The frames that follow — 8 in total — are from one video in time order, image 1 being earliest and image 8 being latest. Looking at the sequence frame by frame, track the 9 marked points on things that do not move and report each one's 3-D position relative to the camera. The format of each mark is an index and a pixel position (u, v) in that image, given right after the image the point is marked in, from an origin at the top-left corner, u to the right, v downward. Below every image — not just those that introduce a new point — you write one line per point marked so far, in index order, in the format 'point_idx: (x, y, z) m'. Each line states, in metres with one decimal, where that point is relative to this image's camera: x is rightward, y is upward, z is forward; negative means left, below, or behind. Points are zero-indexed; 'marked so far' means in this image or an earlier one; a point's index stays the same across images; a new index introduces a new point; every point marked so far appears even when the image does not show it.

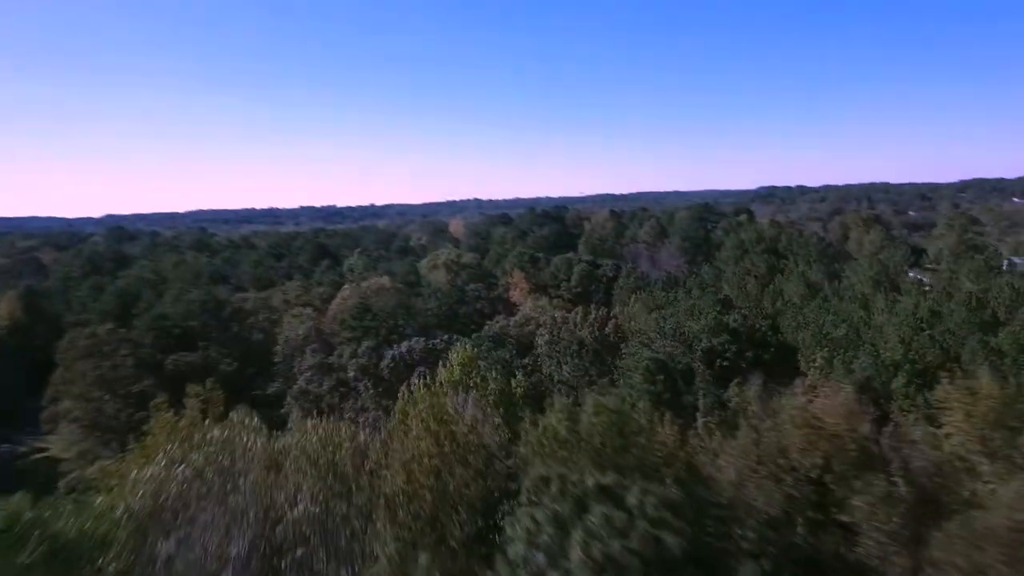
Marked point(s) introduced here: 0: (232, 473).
0: (-4.8, -3.3, +10.8) m
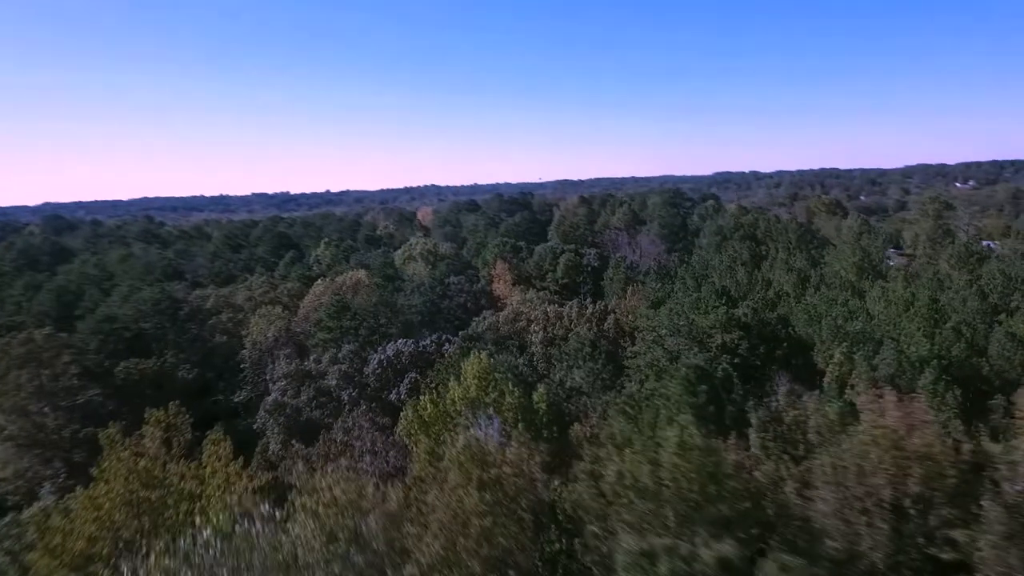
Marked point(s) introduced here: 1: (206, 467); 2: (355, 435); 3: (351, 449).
0: (-3.9, -3.5, +8.2) m
1: (-6.5, -3.8, +13.4) m
2: (-4.2, -4.0, +17.0) m
3: (-4.0, -4.1, +15.8) m
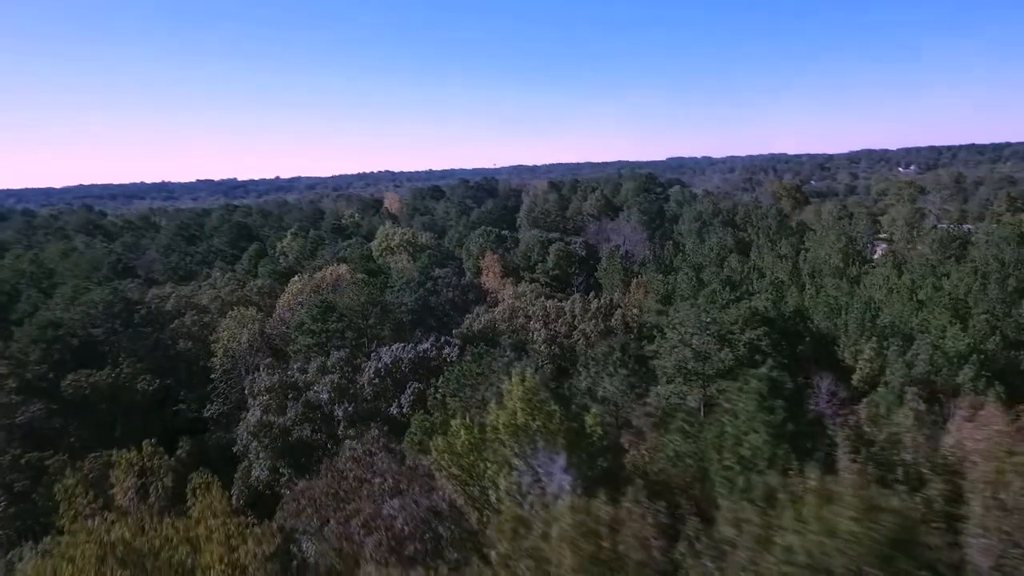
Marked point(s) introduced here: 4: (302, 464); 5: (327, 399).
0: (-2.3, -3.8, +5.7) m
1: (-5.4, -4.0, +10.7) m
2: (-3.3, -4.1, +14.5) m
3: (-3.0, -4.2, +13.3) m
4: (-6.3, -5.3, +18.8) m
5: (-5.9, -3.5, +19.8) m
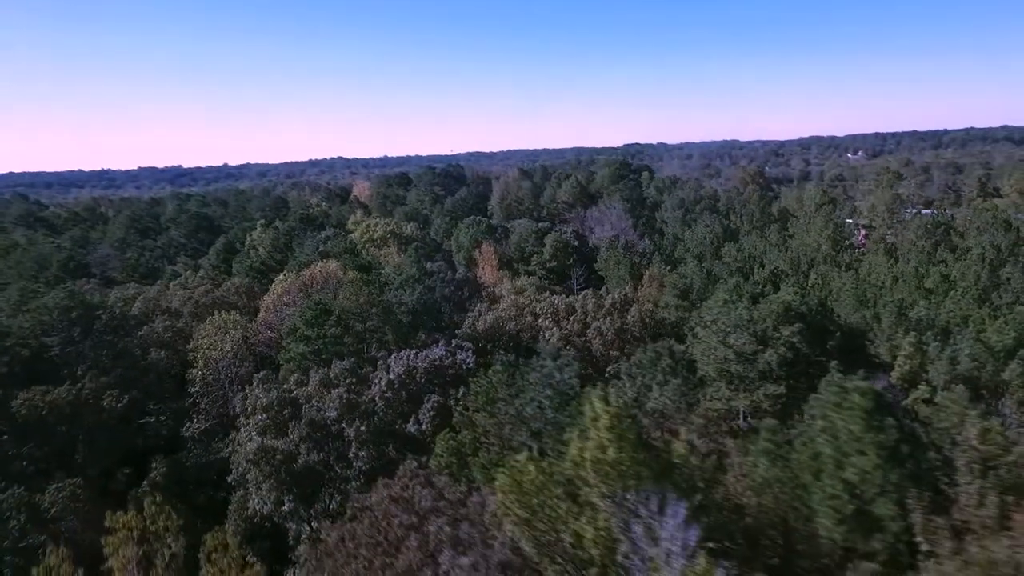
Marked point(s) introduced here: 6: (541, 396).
0: (-0.5, -4.1, +3.6) m
1: (-3.8, -4.3, +8.4) m
2: (-2.0, -4.2, +12.3) m
3: (-1.7, -4.3, +11.1) m
4: (-5.3, -5.4, +16.4) m
5: (-4.9, -3.6, +17.5) m
6: (+0.8, -2.8, +15.7) m
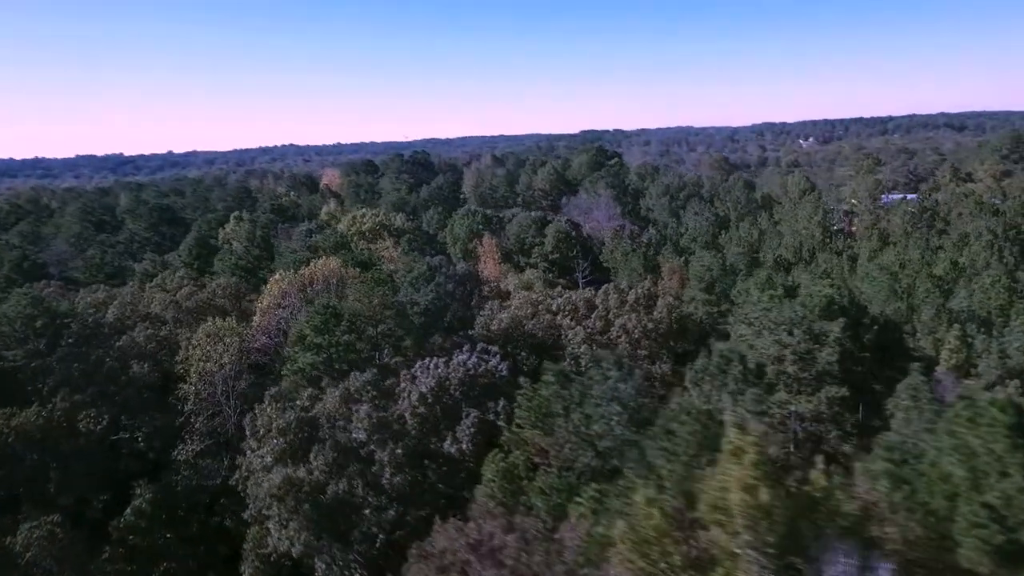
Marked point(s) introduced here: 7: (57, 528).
0: (+1.8, -4.4, +1.9) m
1: (-1.9, -4.5, +6.4) m
2: (-0.4, -4.4, +10.4) m
3: (+0.1, -4.5, +9.3) m
4: (-3.9, -5.5, +14.3) m
5: (-3.6, -3.7, +15.4) m
6: (+2.2, -2.8, +14.0) m
7: (-12.1, -6.4, +16.6) m
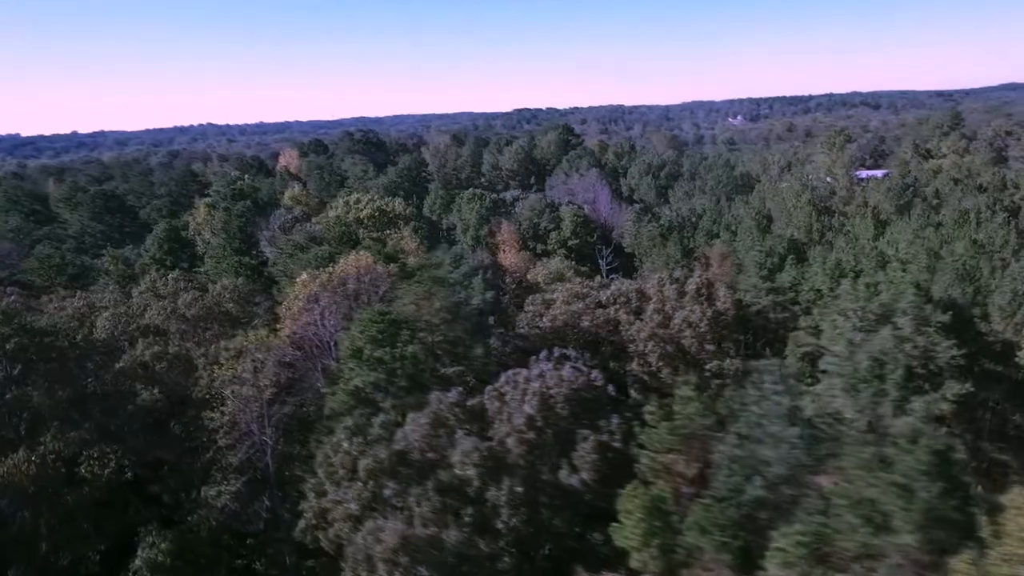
0: (+6.0, -4.7, 0.0) m
1: (+1.9, -4.9, +4.1) m
2: (+2.9, -4.6, +8.3) m
3: (+3.5, -4.7, +7.2) m
4: (-0.9, -5.7, +11.8) m
5: (-0.8, -3.9, +12.8) m
6: (+5.1, -2.8, +12.1) m
7: (-9.2, -6.7, +13.2) m
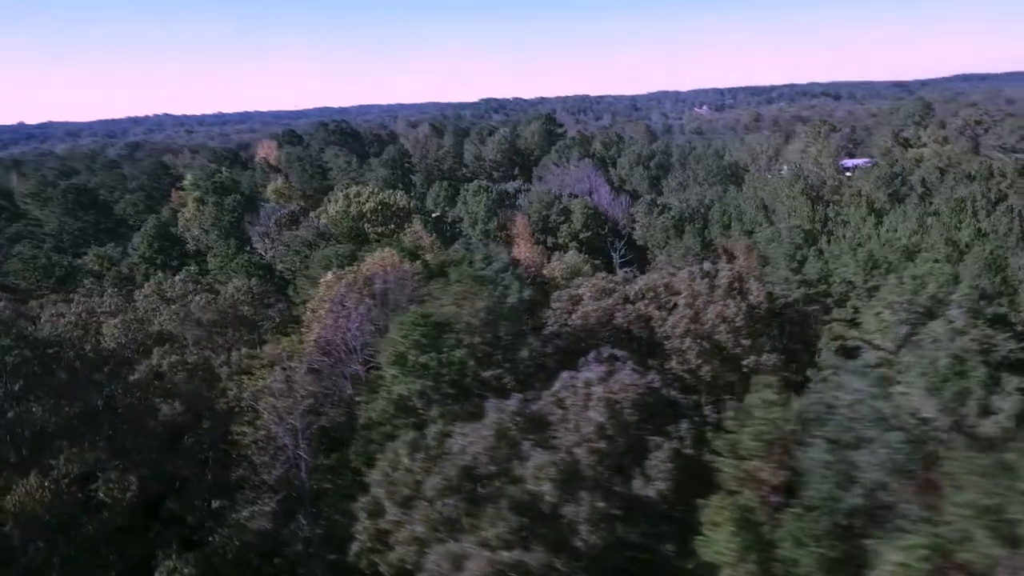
0: (+8.2, -4.8, -0.5) m
1: (+3.8, -5.0, +3.4) m
2: (+4.7, -4.6, +7.6) m
3: (+5.3, -4.8, +6.5) m
4: (+0.6, -5.7, +10.9) m
5: (+0.7, -3.9, +11.9) m
6: (+6.6, -2.7, +11.5) m
7: (-7.7, -6.9, +11.9) m
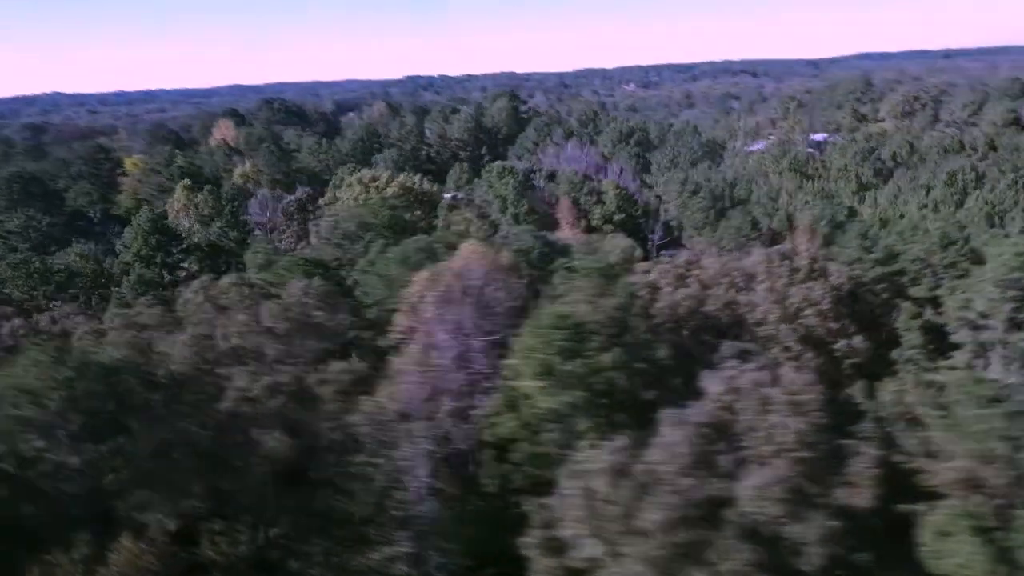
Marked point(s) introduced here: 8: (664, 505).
0: (+13.3, -4.9, -0.8) m
1: (+8.6, -5.1, +2.5) m
2: (+8.9, -4.5, +6.8) m
3: (+9.7, -4.7, +5.8) m
4: (+4.5, -5.7, +9.7) m
5: (+4.4, -3.8, +10.6) m
6: (+10.3, -2.5, +10.8) m
7: (-3.8, -7.1, +9.8) m
8: (+2.4, -3.6, +10.5) m
